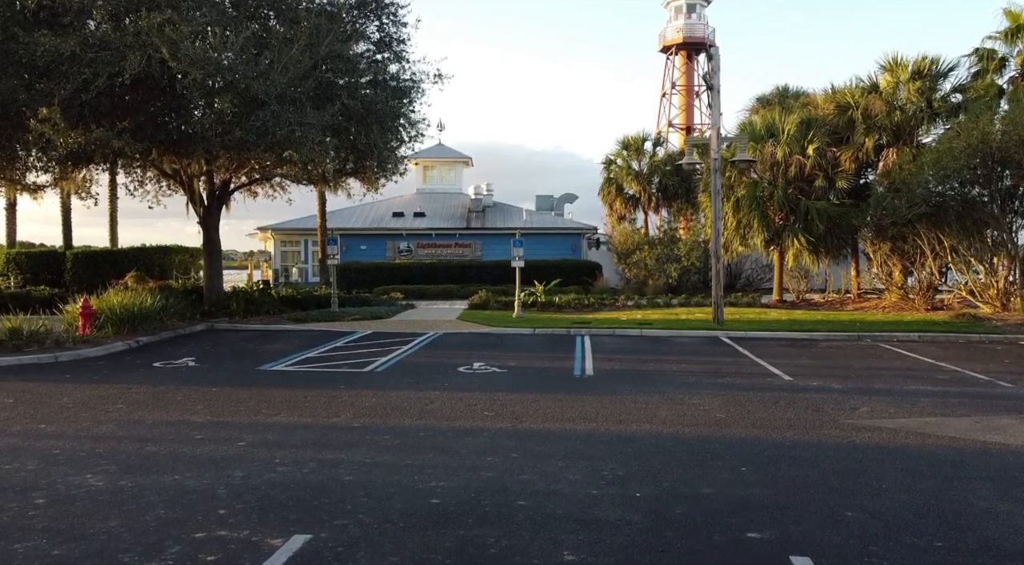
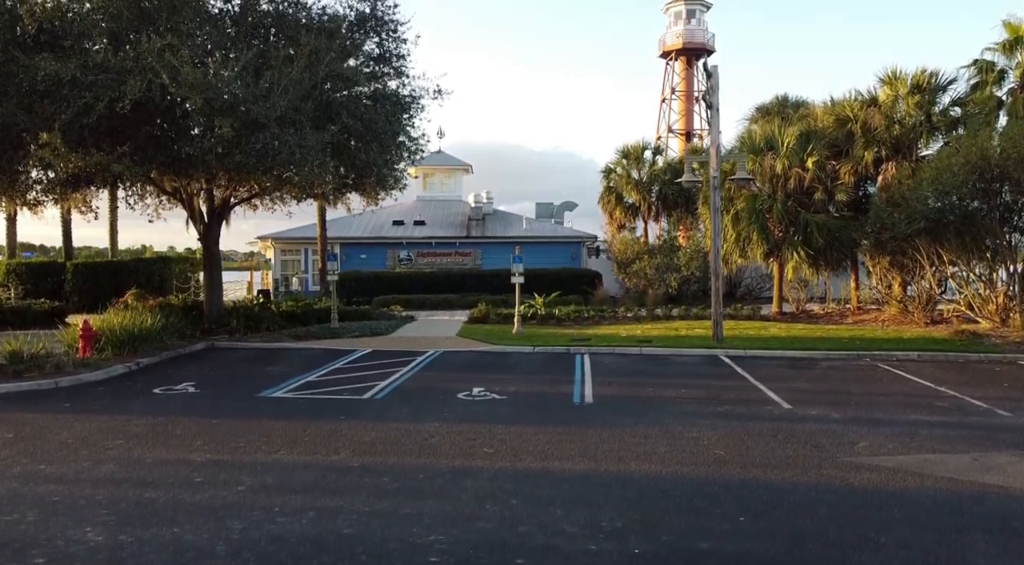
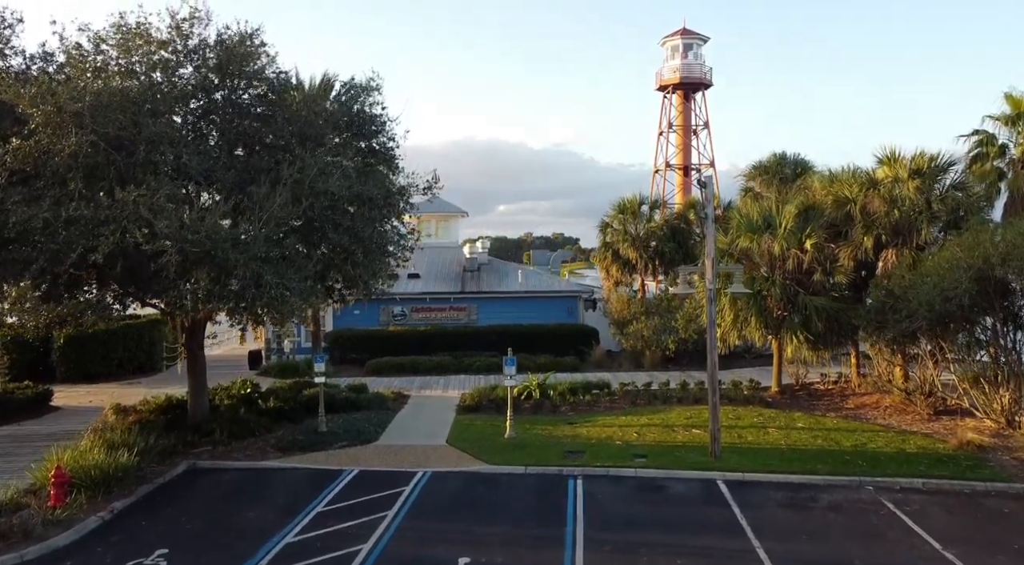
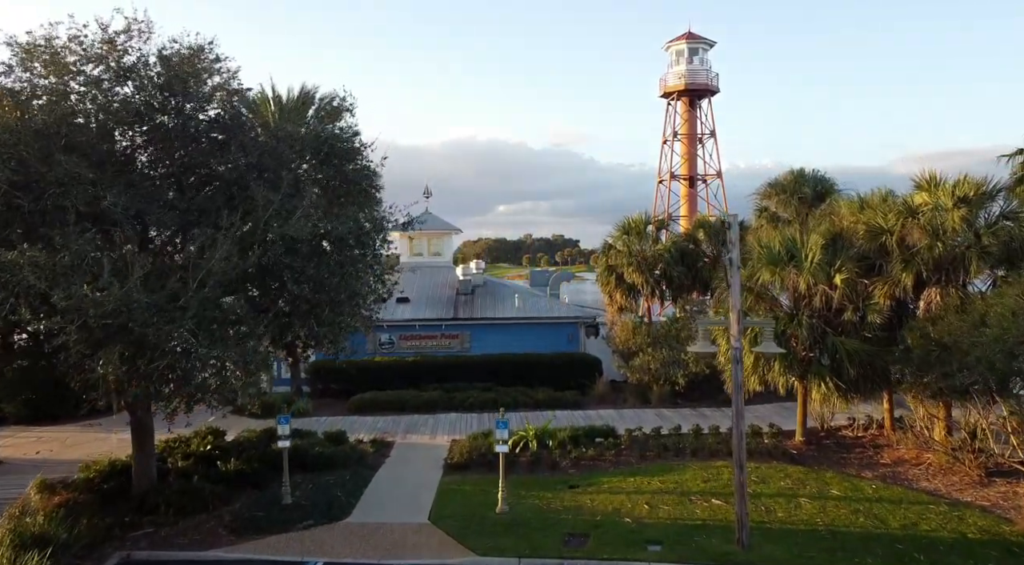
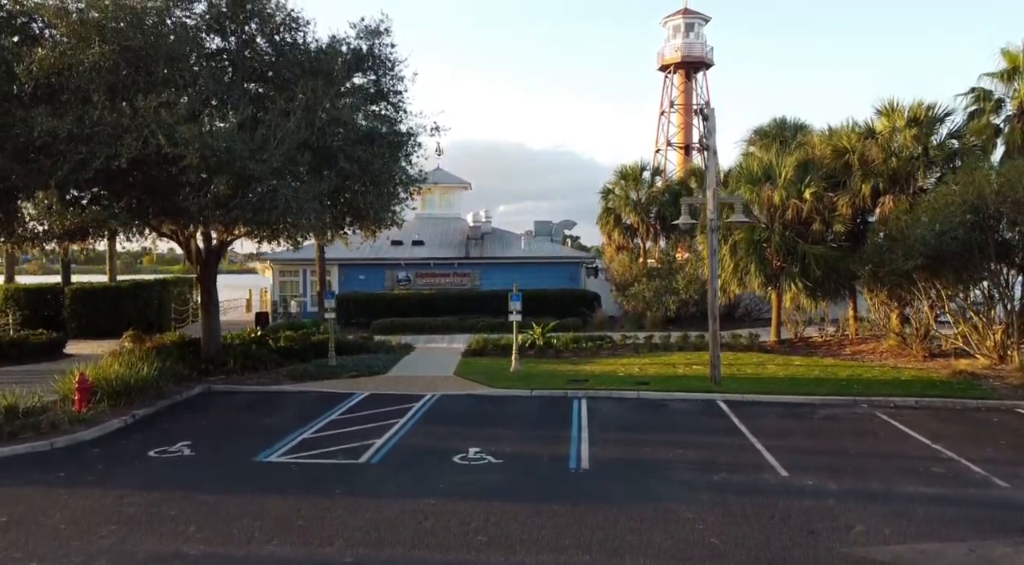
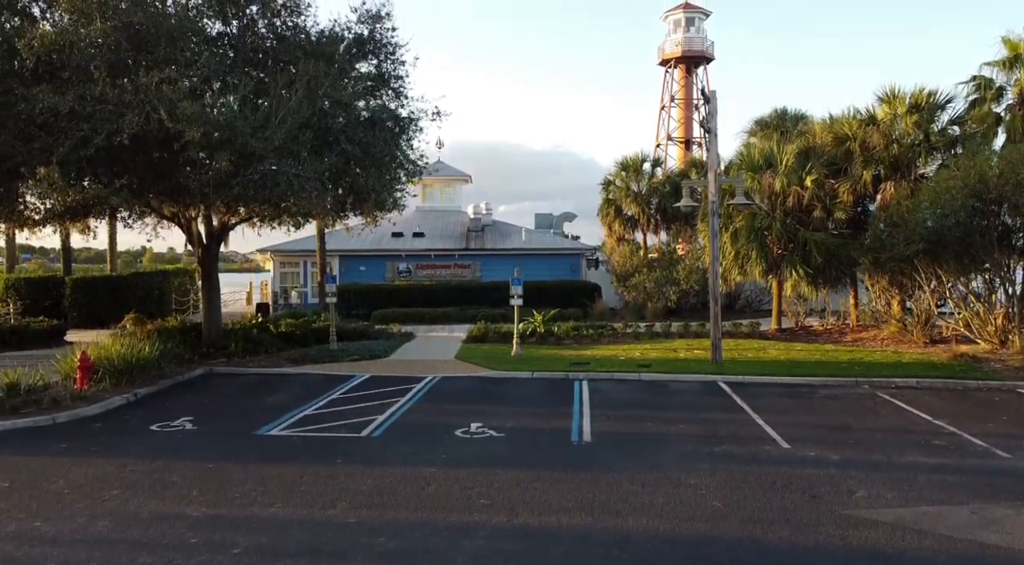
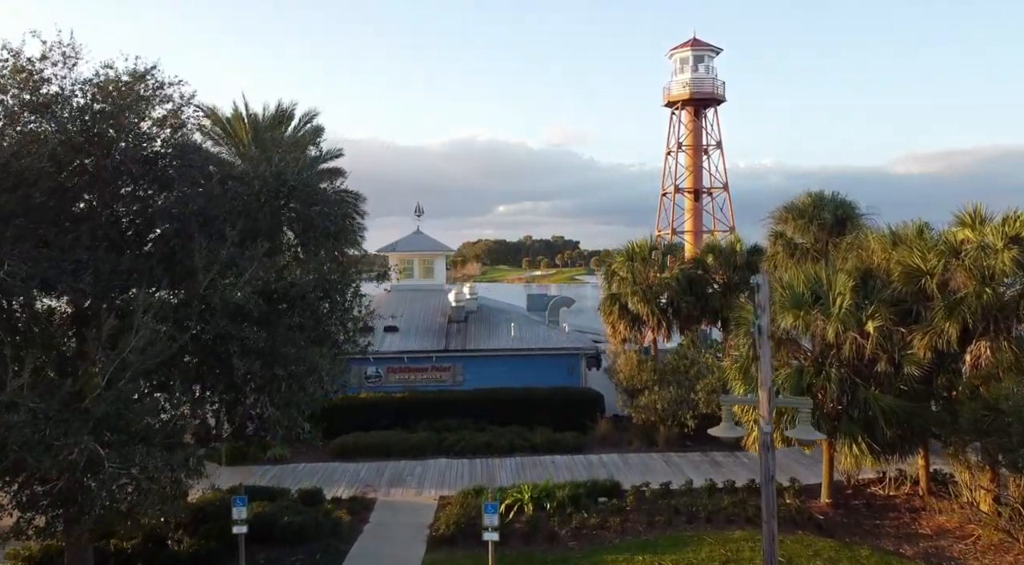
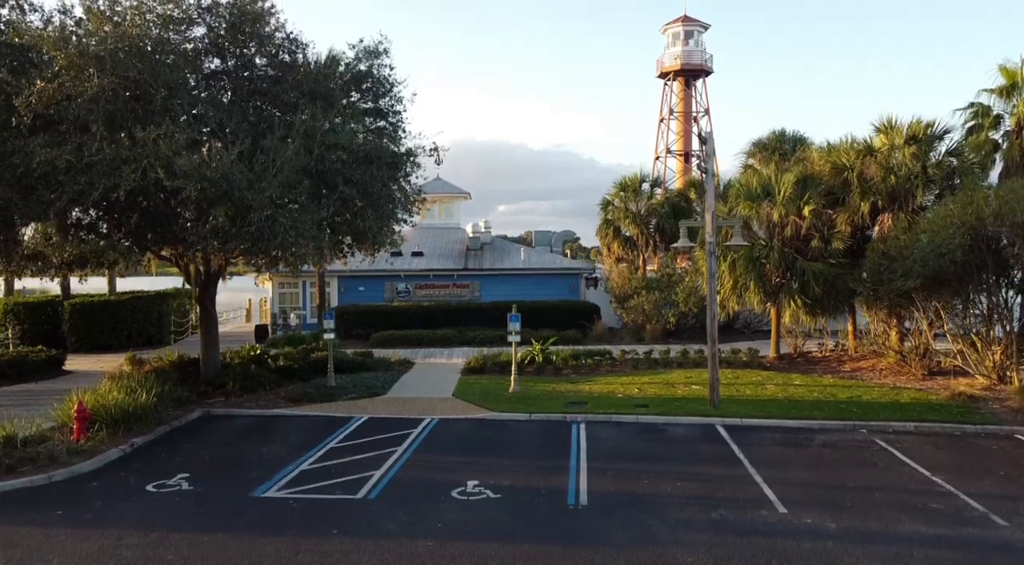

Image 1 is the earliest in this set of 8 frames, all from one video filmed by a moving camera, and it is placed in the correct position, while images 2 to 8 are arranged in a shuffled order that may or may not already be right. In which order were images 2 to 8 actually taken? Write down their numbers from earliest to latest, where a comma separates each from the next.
2, 6, 5, 8, 3, 4, 7
